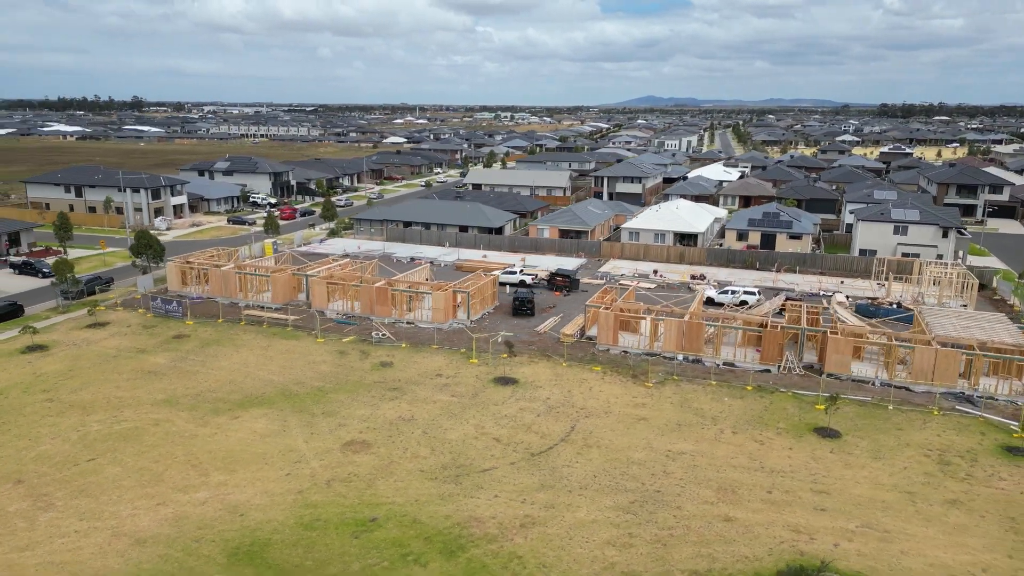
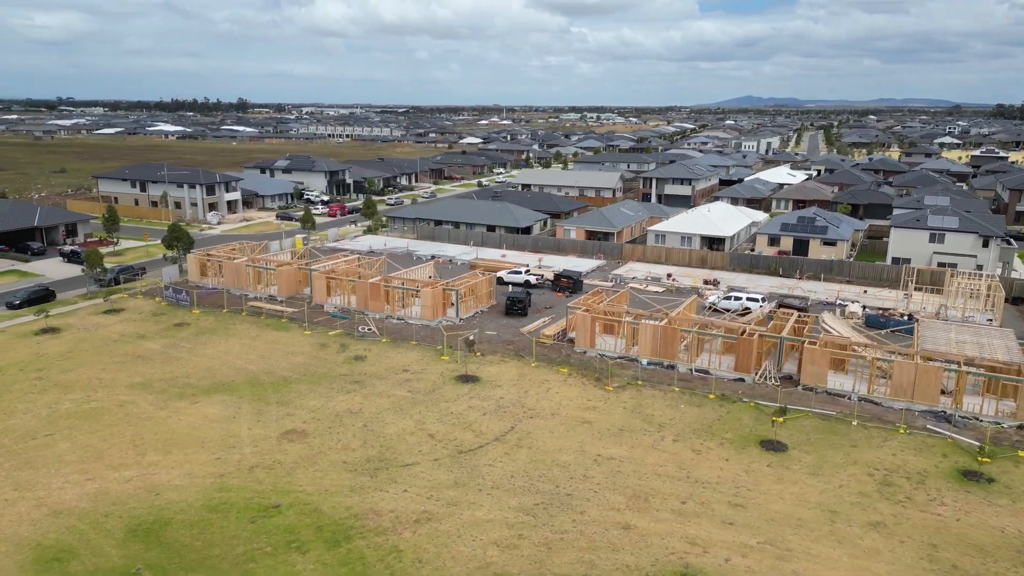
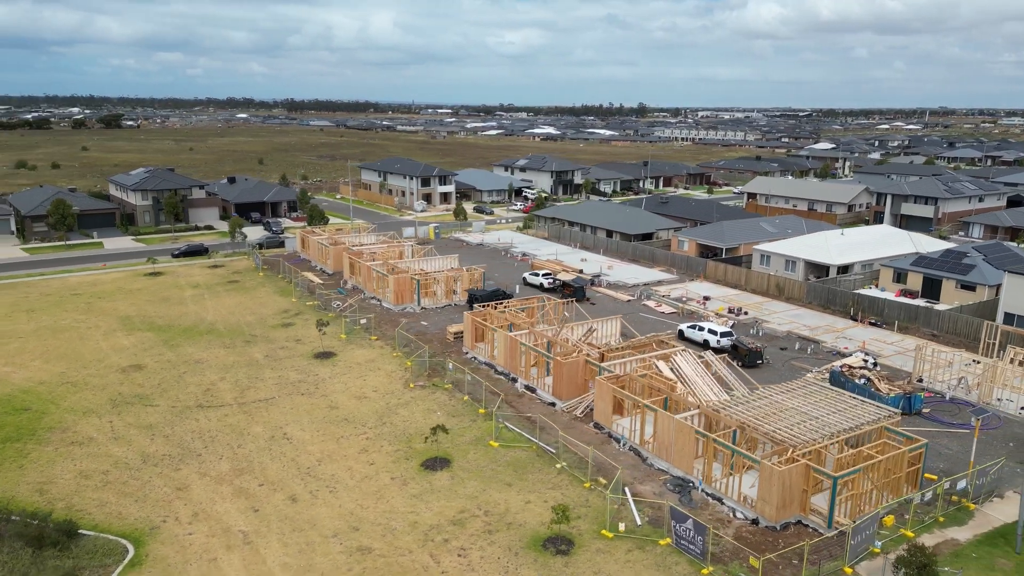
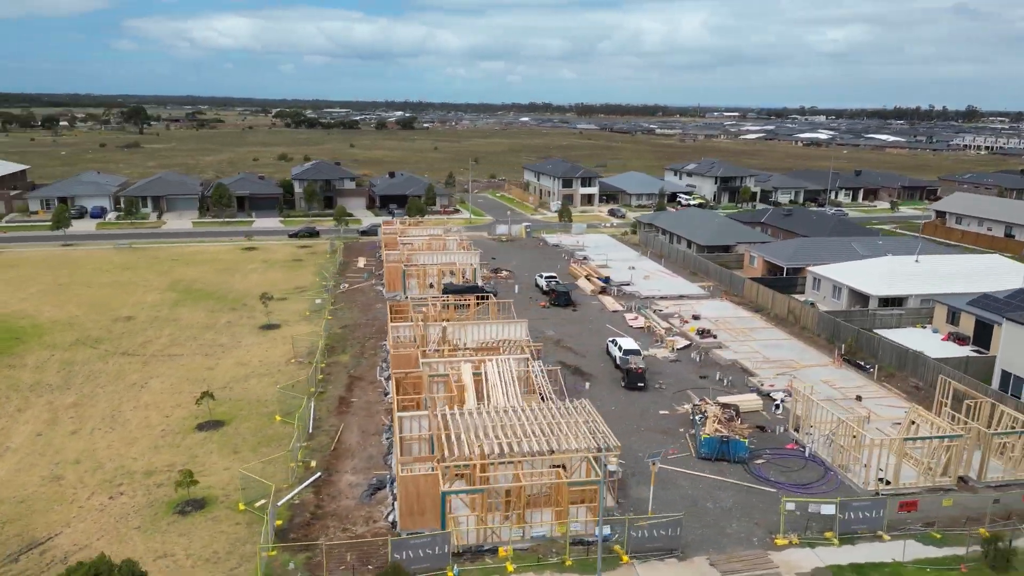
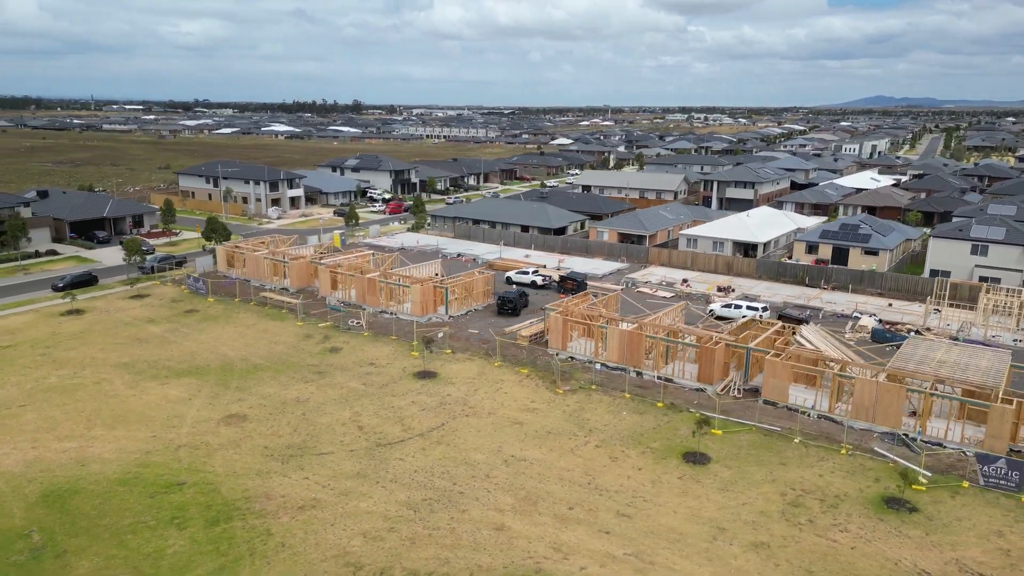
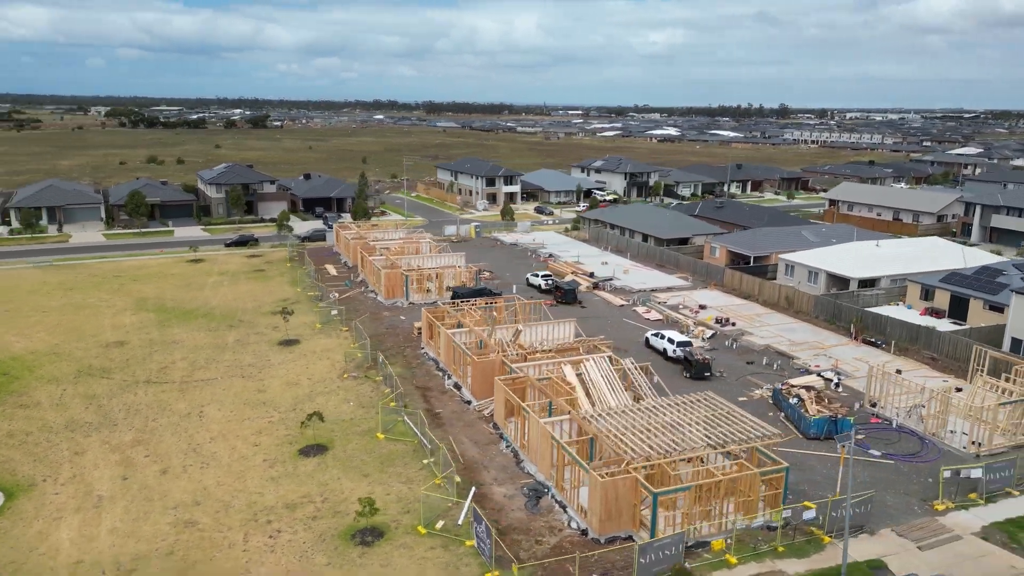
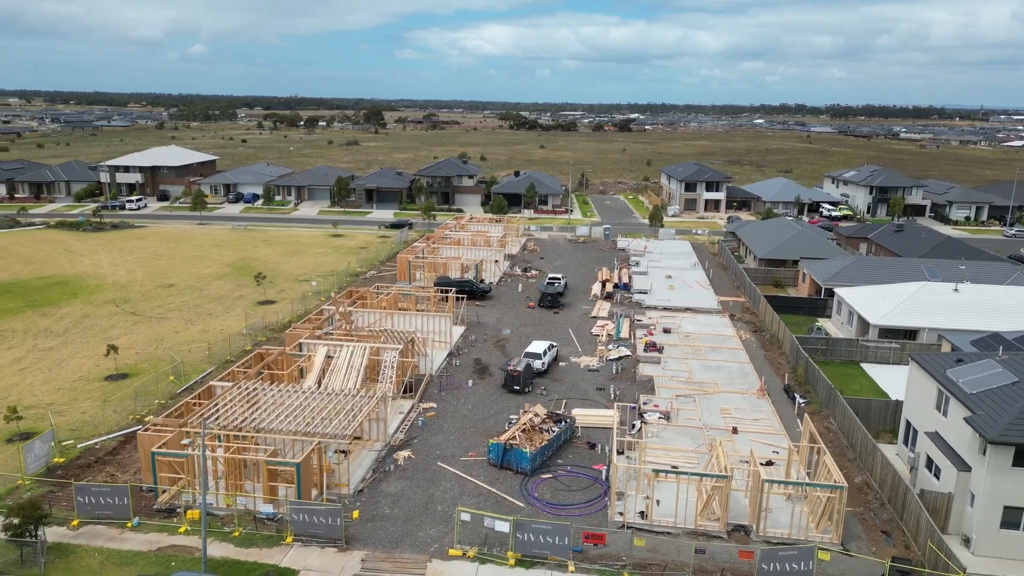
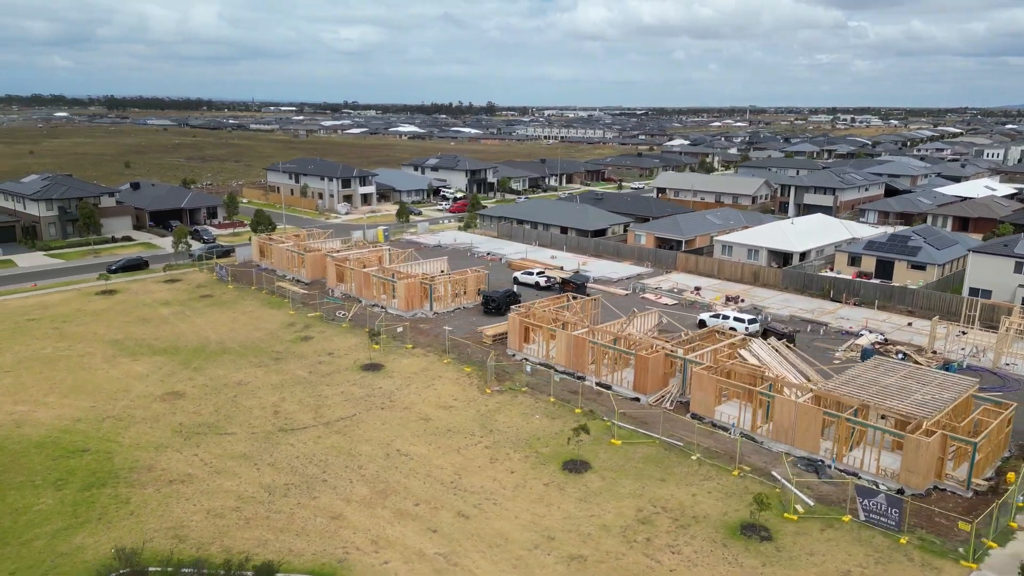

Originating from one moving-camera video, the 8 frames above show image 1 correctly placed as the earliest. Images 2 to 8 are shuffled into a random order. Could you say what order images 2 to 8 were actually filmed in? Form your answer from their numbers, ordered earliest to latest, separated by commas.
2, 5, 8, 3, 6, 4, 7
